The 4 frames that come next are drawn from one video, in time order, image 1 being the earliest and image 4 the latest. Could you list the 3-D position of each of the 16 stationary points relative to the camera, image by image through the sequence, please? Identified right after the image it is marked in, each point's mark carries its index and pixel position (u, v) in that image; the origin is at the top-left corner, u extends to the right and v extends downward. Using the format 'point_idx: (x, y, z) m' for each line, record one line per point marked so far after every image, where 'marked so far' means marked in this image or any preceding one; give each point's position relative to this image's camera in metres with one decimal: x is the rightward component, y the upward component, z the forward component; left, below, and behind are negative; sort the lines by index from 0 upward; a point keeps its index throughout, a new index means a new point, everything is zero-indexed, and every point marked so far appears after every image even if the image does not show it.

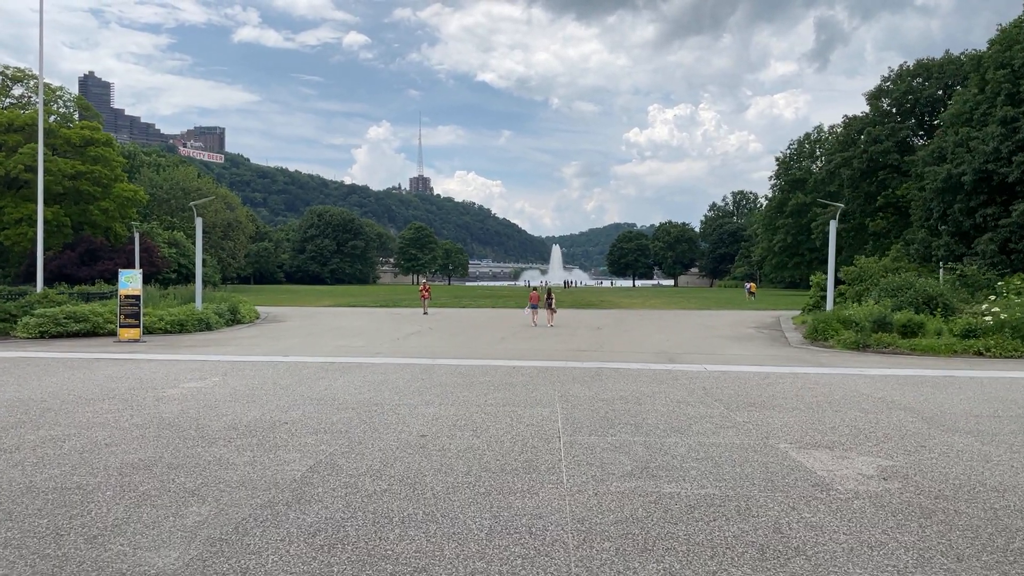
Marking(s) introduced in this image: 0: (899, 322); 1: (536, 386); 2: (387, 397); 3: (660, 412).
0: (+9.0, -0.8, +18.6) m
1: (+0.3, -1.3, +10.5) m
2: (-1.5, -1.3, +9.3) m
3: (+1.6, -1.3, +8.4) m
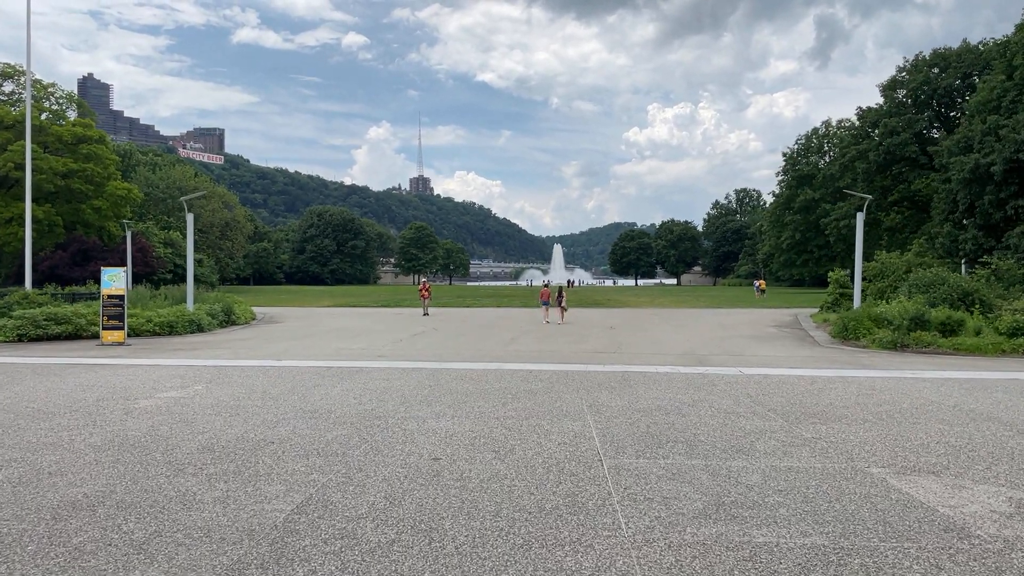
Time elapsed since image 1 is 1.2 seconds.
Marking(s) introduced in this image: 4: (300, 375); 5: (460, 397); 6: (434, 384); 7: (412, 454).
0: (+9.2, -0.7, +17.4) m
1: (+0.6, -1.2, +9.2) m
2: (-1.2, -1.2, +8.1) m
3: (+1.8, -1.2, +7.2) m
4: (-2.9, -1.2, +11.1) m
5: (-0.6, -1.2, +9.0) m
6: (-1.0, -1.2, +10.2) m
7: (-0.7, -1.2, +5.9) m
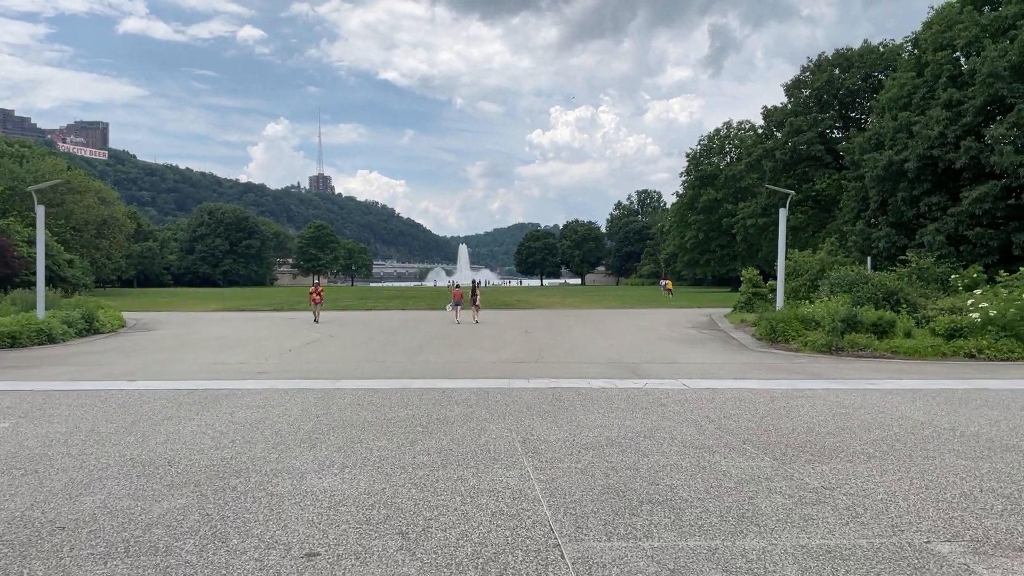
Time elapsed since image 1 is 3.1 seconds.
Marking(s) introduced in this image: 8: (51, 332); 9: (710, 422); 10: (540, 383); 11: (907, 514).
0: (+7.4, -0.7, +16.5) m
1: (-0.3, -1.3, +7.4) m
2: (-1.9, -1.3, +6.1) m
3: (+1.2, -1.3, +5.5) m
4: (-4.0, -1.3, +8.8) m
5: (-1.4, -1.3, +7.0) m
6: (-1.9, -1.3, +8.2) m
7: (-1.2, -1.3, +3.9) m
8: (-10.3, -1.0, +17.9) m
9: (+1.9, -1.3, +7.6) m
10: (+0.4, -1.3, +10.6) m
11: (+2.3, -1.3, +4.6) m
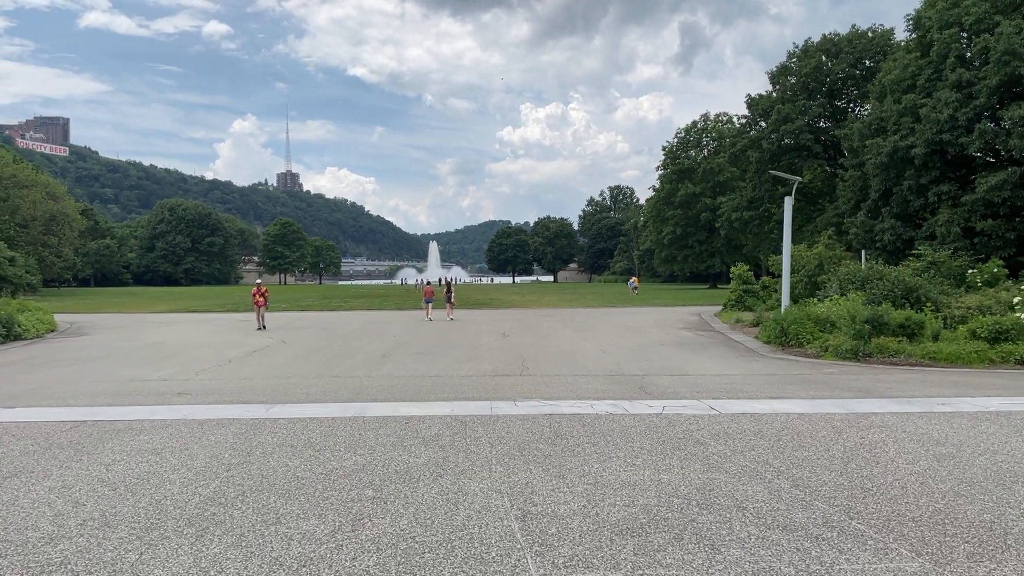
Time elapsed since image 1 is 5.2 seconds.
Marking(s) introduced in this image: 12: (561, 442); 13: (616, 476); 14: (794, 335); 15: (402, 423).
0: (+7.0, -0.6, +14.5) m
1: (-0.3, -1.3, +5.2) m
2: (-1.9, -1.3, +3.8) m
3: (+1.2, -1.3, +3.3) m
4: (-4.1, -1.3, +6.5) m
5: (-1.4, -1.3, +4.7) m
6: (-2.0, -1.3, +5.9) m
7: (-1.1, -1.3, +1.7) m
8: (-10.7, -1.0, +15.3) m
9: (+1.8, -1.3, +5.4) m
10: (+0.2, -1.2, +8.4) m
11: (+2.3, -1.3, +2.5) m
12: (+0.4, -1.3, +6.5) m
13: (+0.7, -1.3, +5.4) m
14: (+5.6, -0.9, +15.8) m
15: (-1.0, -1.3, +7.4) m
